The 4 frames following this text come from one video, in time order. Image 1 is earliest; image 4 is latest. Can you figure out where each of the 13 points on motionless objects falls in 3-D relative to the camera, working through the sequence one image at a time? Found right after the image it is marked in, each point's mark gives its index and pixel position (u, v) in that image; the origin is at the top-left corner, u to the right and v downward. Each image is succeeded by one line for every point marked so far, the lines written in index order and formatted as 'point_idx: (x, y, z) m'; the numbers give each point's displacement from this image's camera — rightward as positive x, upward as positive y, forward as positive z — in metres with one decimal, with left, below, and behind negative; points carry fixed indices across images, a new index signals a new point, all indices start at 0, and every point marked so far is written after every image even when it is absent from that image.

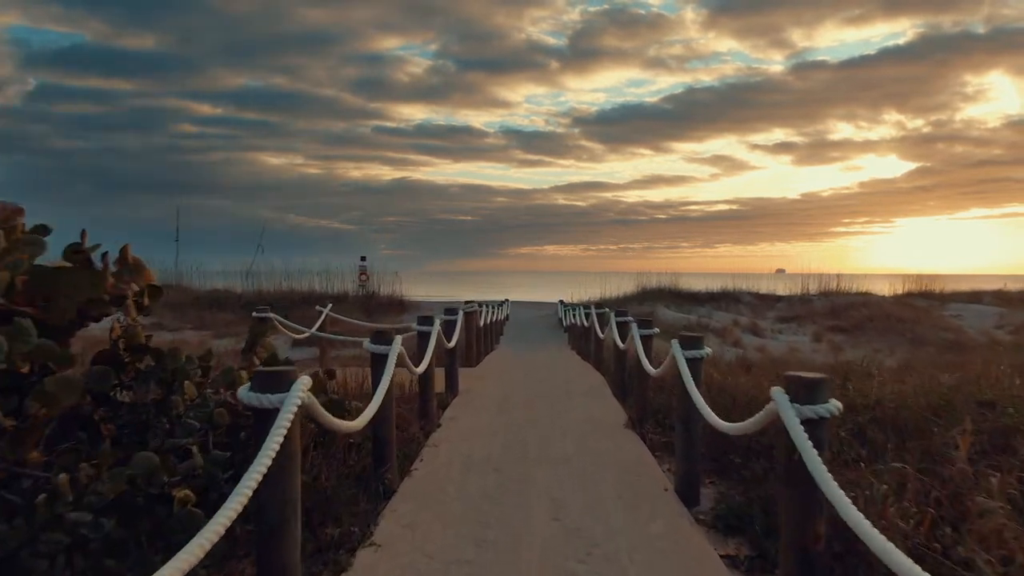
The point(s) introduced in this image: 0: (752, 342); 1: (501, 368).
0: (+5.0, -1.1, +19.8) m
1: (-0.2, -1.0, +12.5) m
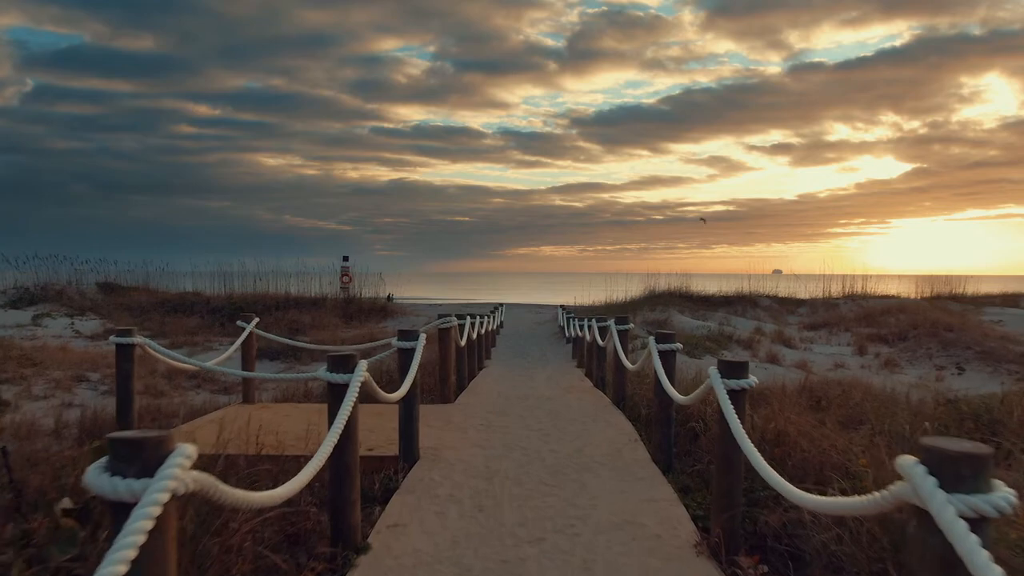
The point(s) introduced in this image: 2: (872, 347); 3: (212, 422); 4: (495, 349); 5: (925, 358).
0: (+4.9, -1.2, +16.9) m
1: (-0.2, -1.1, +9.5) m
2: (+7.3, -1.2, +19.2) m
3: (-2.3, -1.0, +7.2) m
4: (-0.3, -1.1, +17.8) m
5: (+7.1, -1.2, +16.4) m
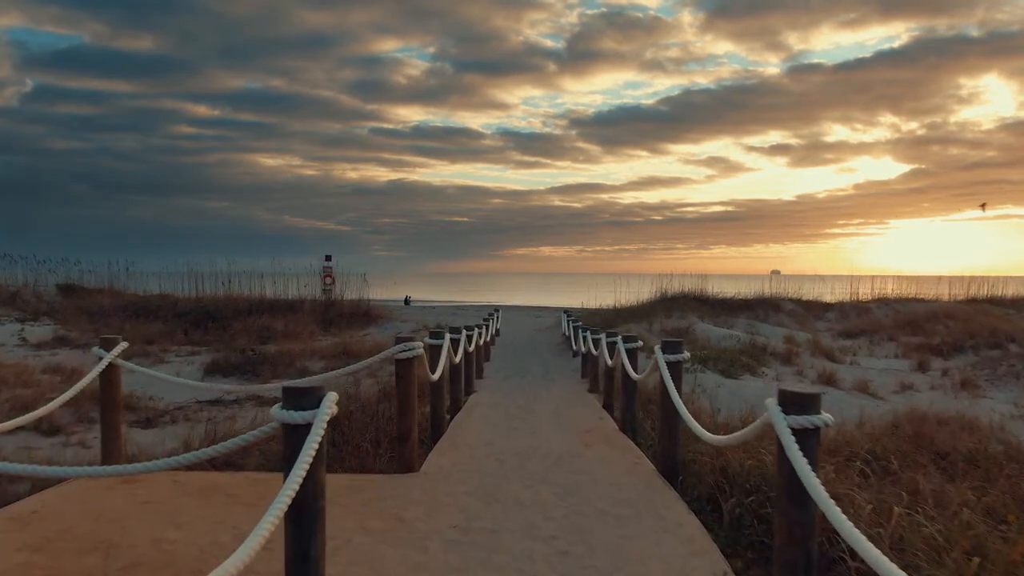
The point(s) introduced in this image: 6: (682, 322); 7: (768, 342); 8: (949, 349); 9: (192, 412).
0: (+4.9, -1.3, +14.0) m
1: (-0.3, -1.1, +6.6) m
2: (+7.2, -1.3, +16.4) m
3: (-2.3, -1.1, +4.4) m
4: (-0.4, -1.2, +15.0) m
5: (+7.0, -1.3, +13.5) m
6: (+3.5, -0.7, +19.8) m
7: (+5.0, -1.0, +18.5) m
8: (+8.3, -1.2, +18.2) m
9: (-3.9, -1.5, +11.6) m
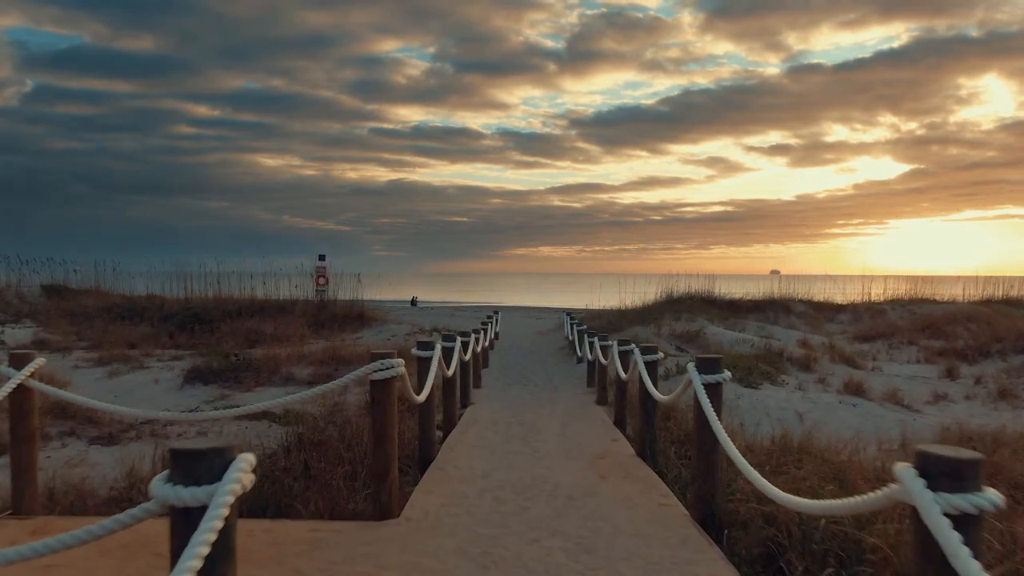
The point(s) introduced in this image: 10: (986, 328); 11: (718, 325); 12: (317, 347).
0: (+4.9, -1.3, +13.0) m
1: (-0.3, -1.1, +5.6) m
2: (+7.2, -1.3, +15.4) m
3: (-2.3, -1.1, +3.3) m
4: (-0.4, -1.2, +14.0) m
5: (+7.0, -1.3, +12.5) m
6: (+3.5, -0.7, +18.7) m
7: (+5.0, -1.1, +17.5) m
8: (+8.3, -1.2, +17.1) m
9: (-3.9, -1.5, +10.5) m
10: (+9.8, -0.8, +19.8) m
11: (+4.3, -0.8, +19.9) m
12: (-3.8, -1.2, +18.8) m
